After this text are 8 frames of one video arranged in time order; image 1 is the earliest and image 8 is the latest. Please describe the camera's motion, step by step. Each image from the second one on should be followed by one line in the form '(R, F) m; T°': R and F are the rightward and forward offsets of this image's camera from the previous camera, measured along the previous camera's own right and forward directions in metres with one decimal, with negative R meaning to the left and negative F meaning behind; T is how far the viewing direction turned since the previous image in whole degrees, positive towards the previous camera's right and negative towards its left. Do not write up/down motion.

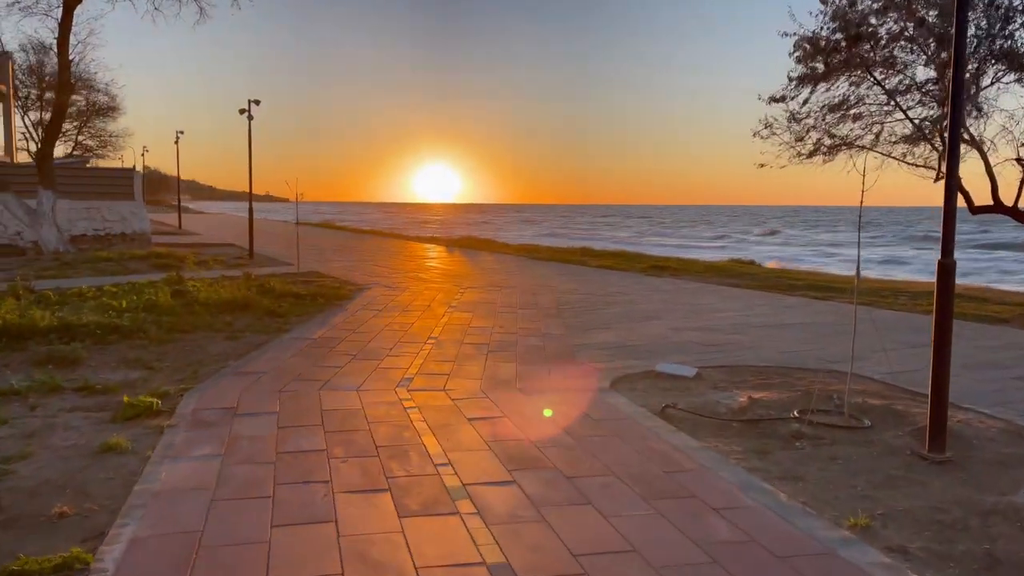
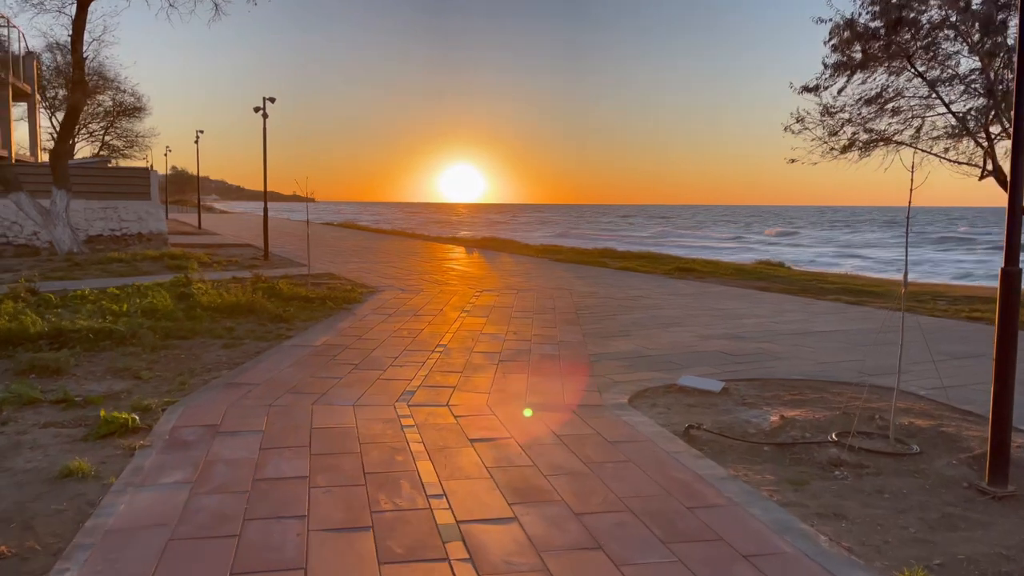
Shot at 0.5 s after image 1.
(+0.1, +0.4) m; -2°
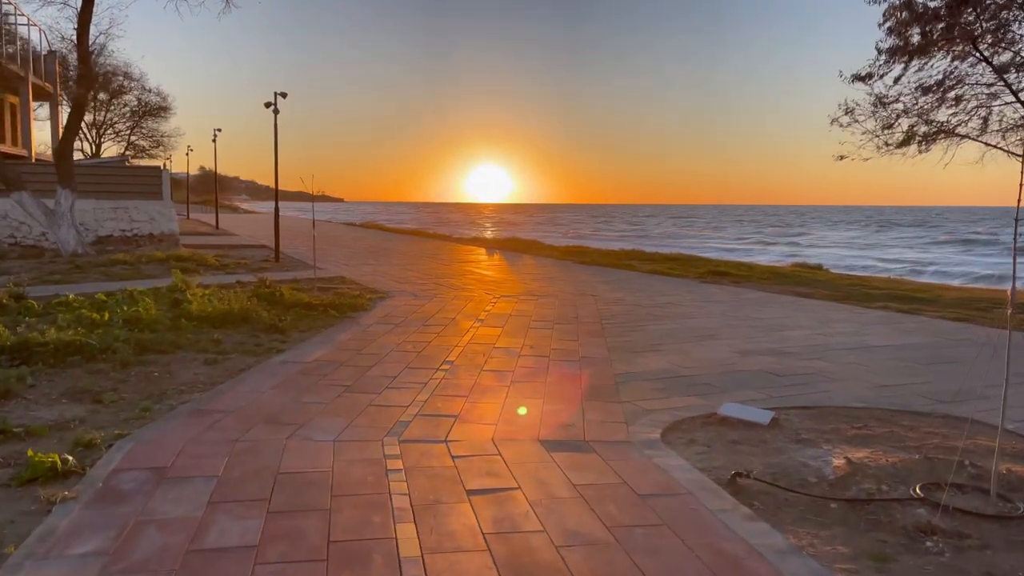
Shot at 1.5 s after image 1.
(+0.1, +0.8) m; -2°
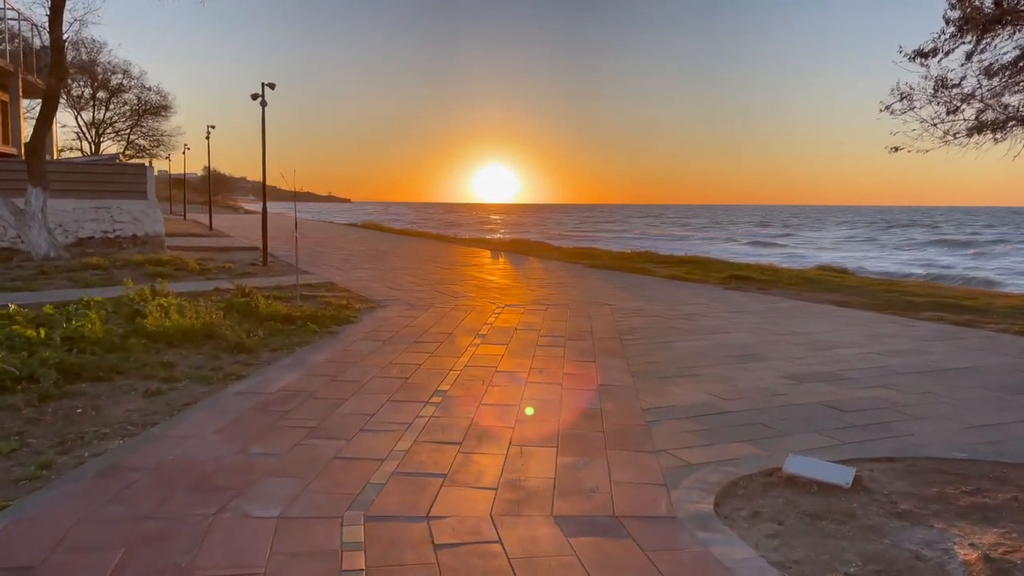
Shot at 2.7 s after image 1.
(0.0, +1.1) m; 0°
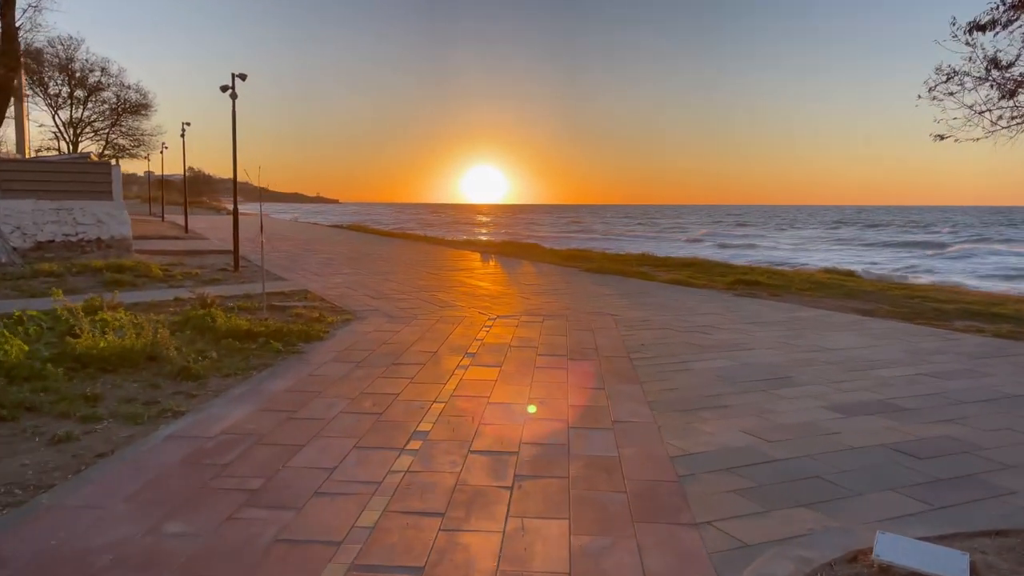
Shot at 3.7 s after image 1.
(0.0, +0.9) m; +1°
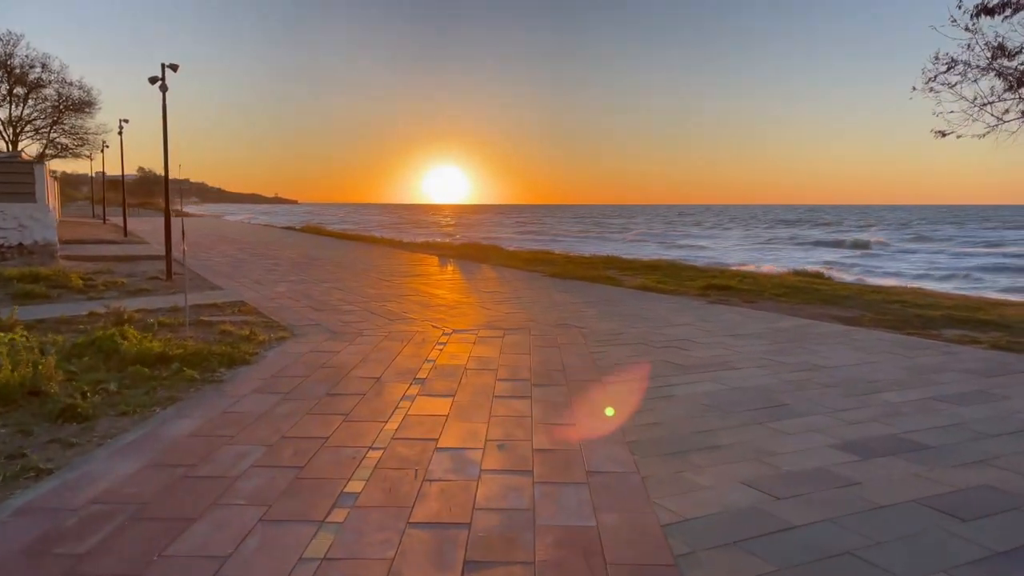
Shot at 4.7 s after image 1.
(+0.1, +0.8) m; +3°
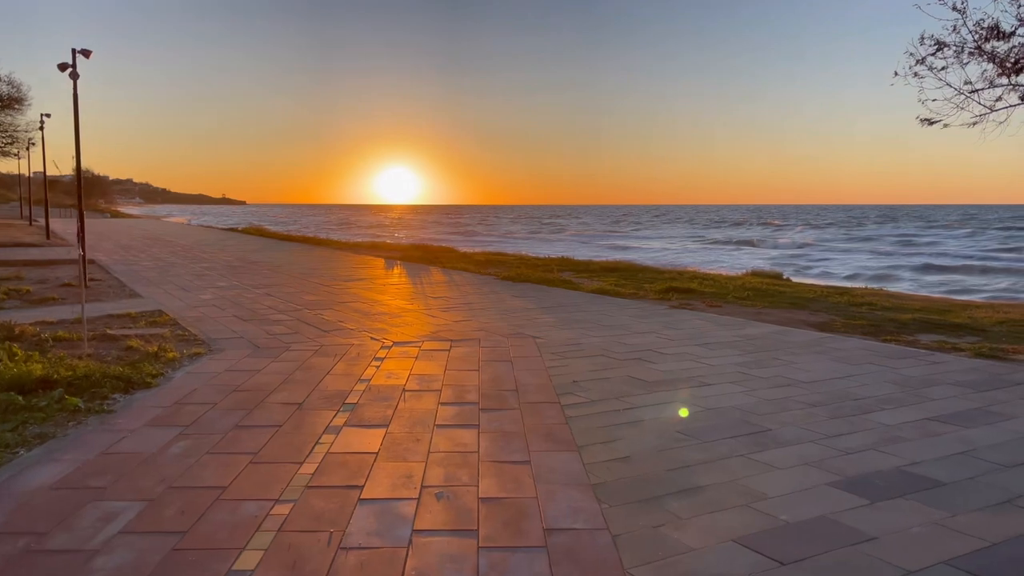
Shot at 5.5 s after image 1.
(+0.1, +0.7) m; +3°
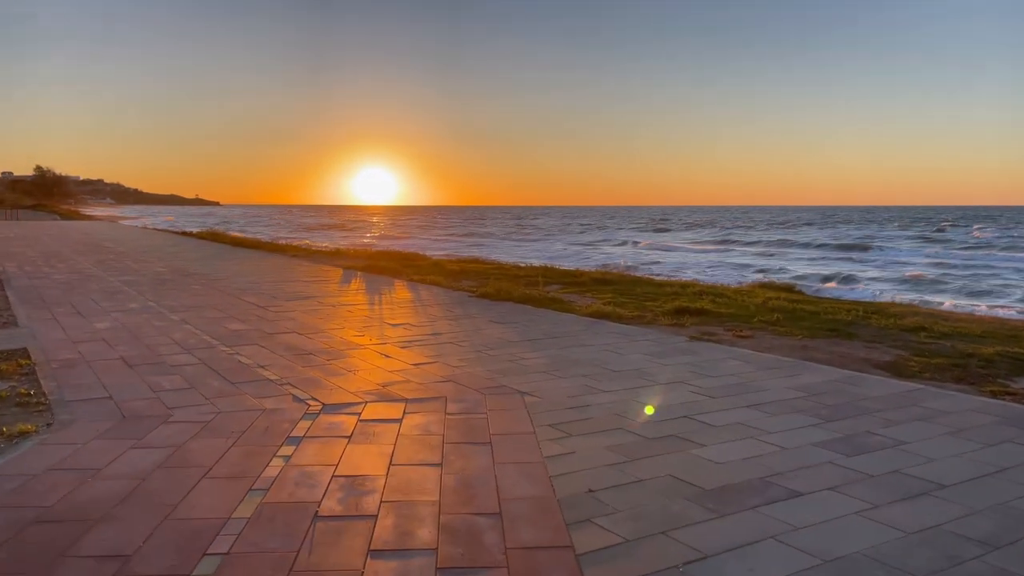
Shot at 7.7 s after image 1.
(0.0, +2.0) m; +2°
